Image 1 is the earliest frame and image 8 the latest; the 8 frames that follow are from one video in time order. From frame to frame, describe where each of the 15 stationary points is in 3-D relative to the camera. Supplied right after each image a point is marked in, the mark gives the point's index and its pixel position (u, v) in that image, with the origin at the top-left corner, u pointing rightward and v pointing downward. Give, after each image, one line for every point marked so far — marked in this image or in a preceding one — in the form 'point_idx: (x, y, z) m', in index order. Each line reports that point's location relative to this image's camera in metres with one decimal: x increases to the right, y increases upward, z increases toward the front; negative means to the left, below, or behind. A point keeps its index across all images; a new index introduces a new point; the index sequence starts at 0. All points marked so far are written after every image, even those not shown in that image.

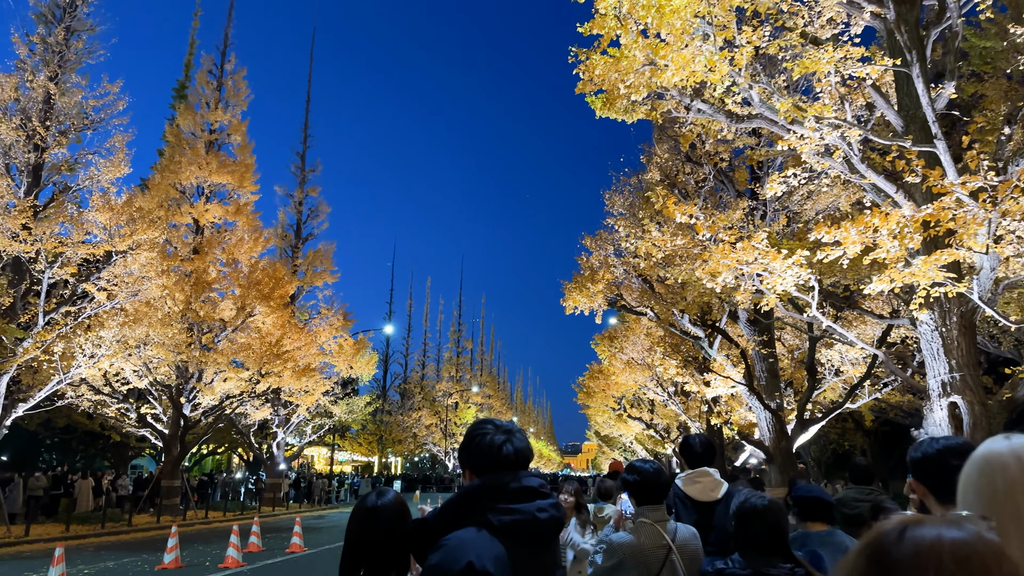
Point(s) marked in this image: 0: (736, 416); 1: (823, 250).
0: (+5.1, -2.9, +16.6) m
1: (+3.0, +0.4, +6.9) m
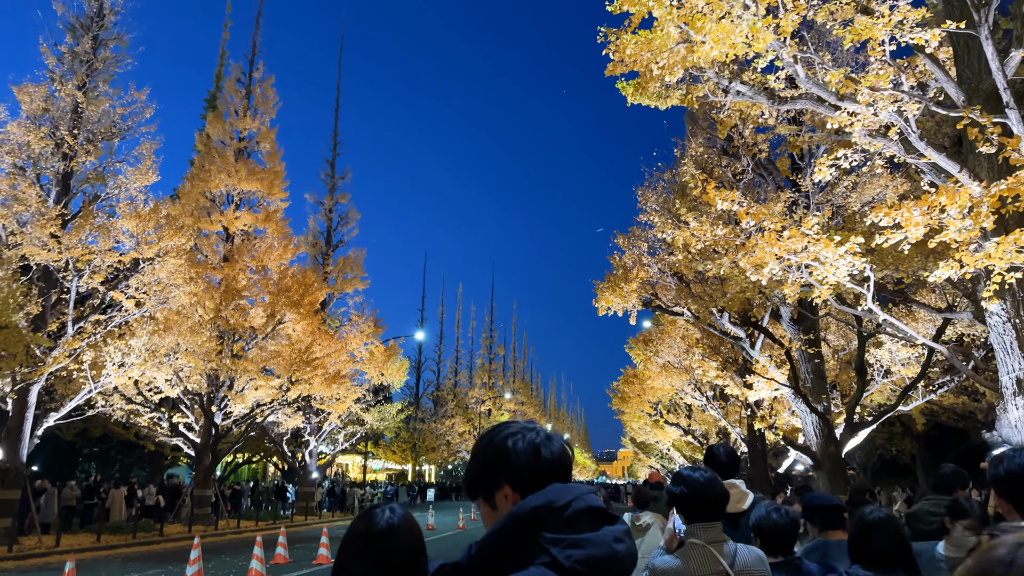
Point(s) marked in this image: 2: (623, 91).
0: (+5.9, -2.8, +15.9) m
1: (+3.2, +0.5, +6.3) m
2: (+1.4, +2.5, +9.1) m
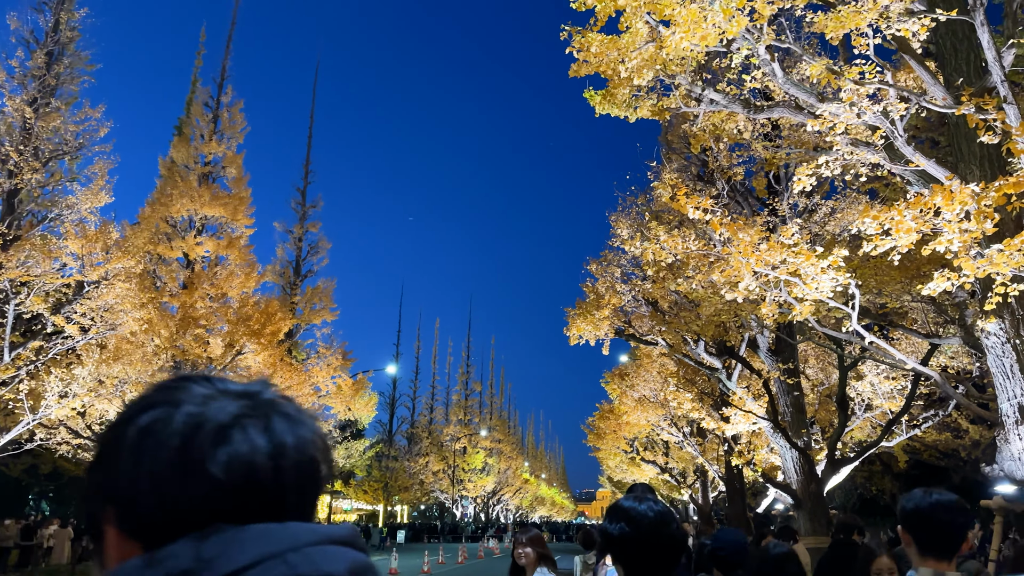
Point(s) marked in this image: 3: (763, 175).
0: (+5.1, -3.5, +15.1) m
1: (+2.8, +0.4, +5.7) m
2: (+0.9, +2.2, +8.6) m
3: (+3.9, +1.8, +11.2) m
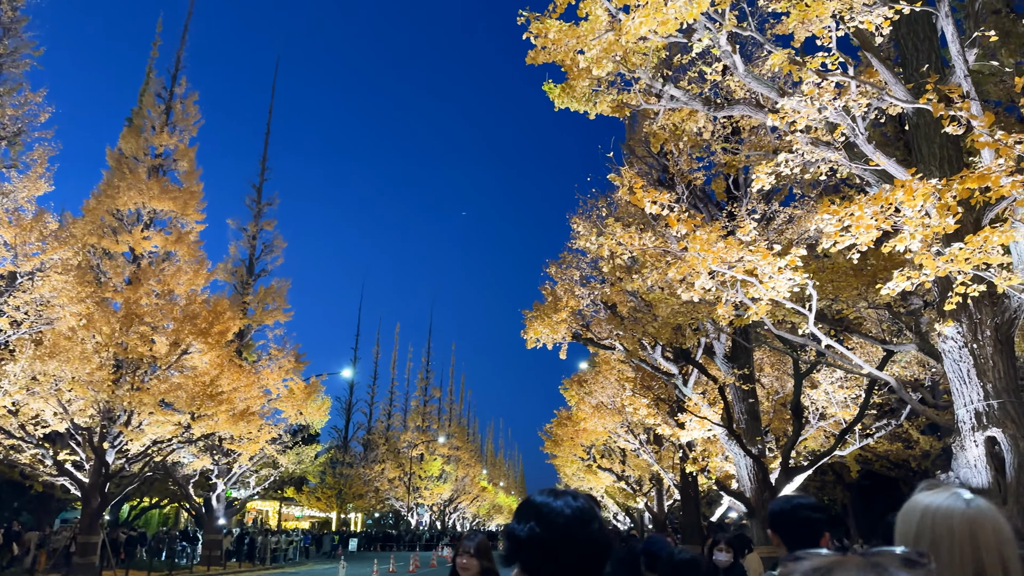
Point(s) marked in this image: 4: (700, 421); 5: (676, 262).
0: (+4.2, -3.6, +15.0) m
1: (+2.4, +0.4, +5.5) m
2: (+0.4, +2.2, +8.3) m
3: (+3.2, +1.7, +11.1) m
4: (+3.1, -2.2, +12.1) m
5: (+1.5, +0.3, +6.8) m
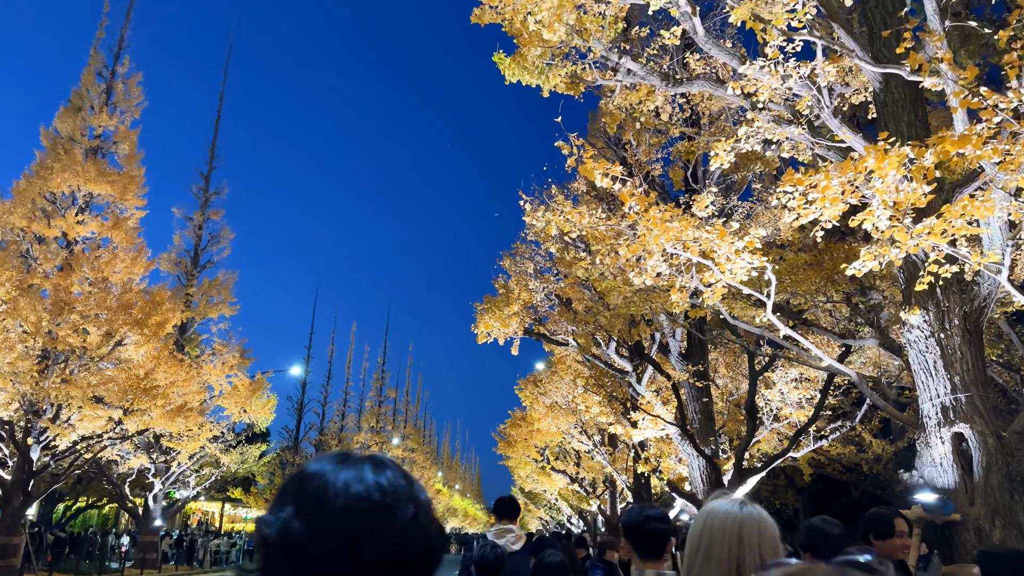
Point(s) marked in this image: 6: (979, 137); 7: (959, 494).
0: (+3.1, -3.5, +14.6) m
1: (+1.9, +0.5, +5.0) m
2: (-0.1, +2.4, +7.7) m
3: (+2.5, +1.8, +10.7) m
4: (+2.3, -2.1, +11.6) m
5: (+1.0, +0.4, +6.3) m
6: (+2.6, +0.8, +4.0) m
7: (+3.1, -1.4, +5.0) m
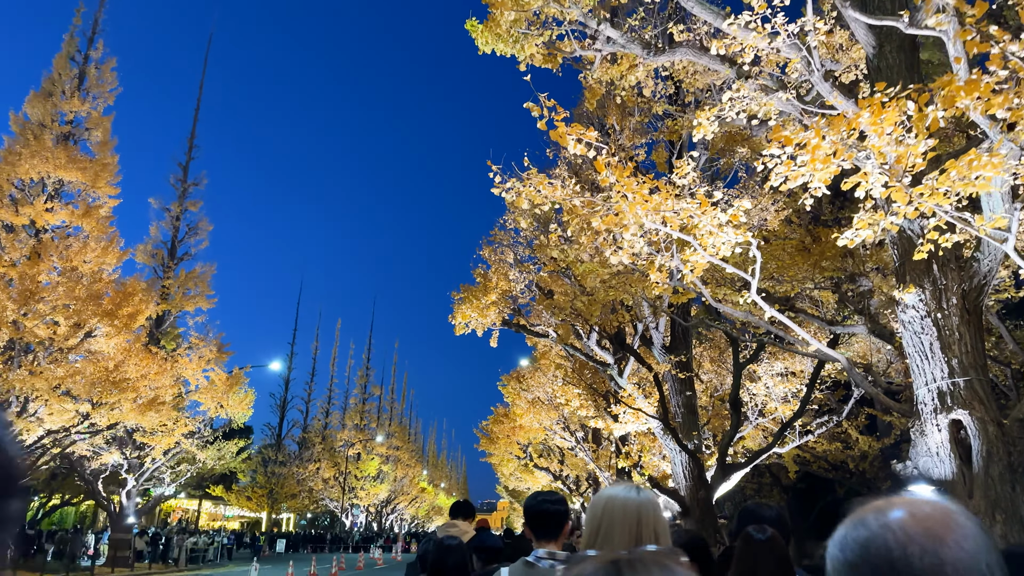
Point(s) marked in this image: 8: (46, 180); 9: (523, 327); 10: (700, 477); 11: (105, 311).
0: (+2.7, -3.4, +14.2) m
1: (+1.7, +0.7, +4.6) m
2: (-0.4, +2.6, +7.3) m
3: (+2.2, +2.0, +10.3) m
4: (+1.9, -1.9, +11.2) m
5: (+0.7, +0.6, +5.9) m
6: (+2.4, +1.0, +3.6) m
7: (+2.8, -1.3, +4.6) m
8: (-12.8, +2.9, +19.8) m
9: (+0.2, -0.7, +12.7) m
10: (+2.8, -2.8, +10.9) m
11: (-10.6, -0.6, +18.8) m
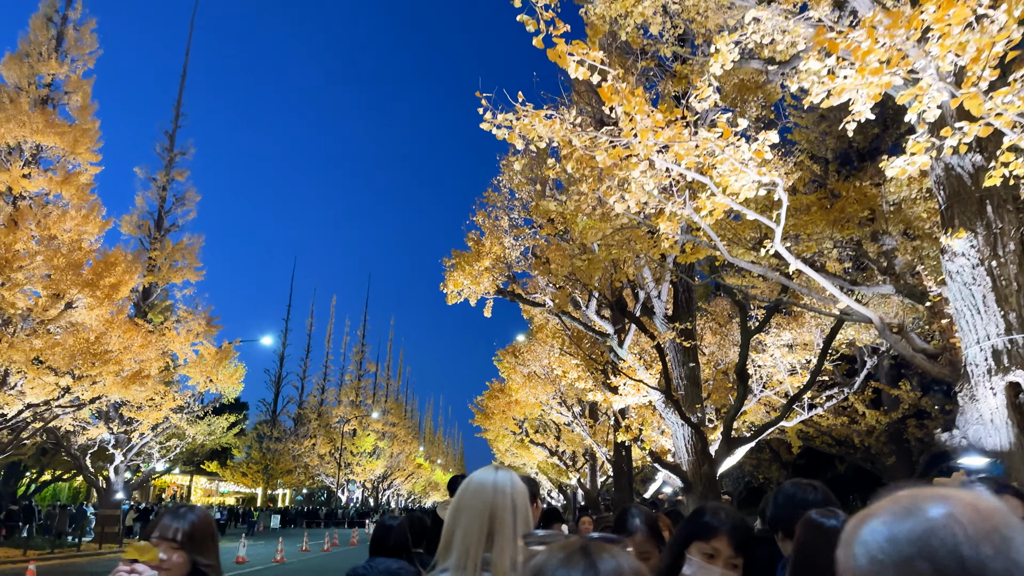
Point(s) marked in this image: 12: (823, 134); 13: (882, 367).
0: (+2.6, -2.8, +13.7) m
1: (+1.7, +1.0, +3.9) m
2: (-0.5, +3.0, +6.5) m
3: (+2.1, +2.5, +9.6) m
4: (+1.8, -1.4, +10.6) m
5: (+0.7, +1.0, +5.2) m
6: (+2.3, +1.3, +2.9) m
7: (+2.8, -0.9, +4.0) m
8: (-12.9, +3.7, +19.0) m
9: (+0.1, -0.1, +12.1) m
10: (+2.7, -2.3, +10.3) m
11: (-10.7, +0.2, +18.1) m
12: (+5.7, +2.8, +13.3) m
13: (+9.1, -2.0, +17.9) m
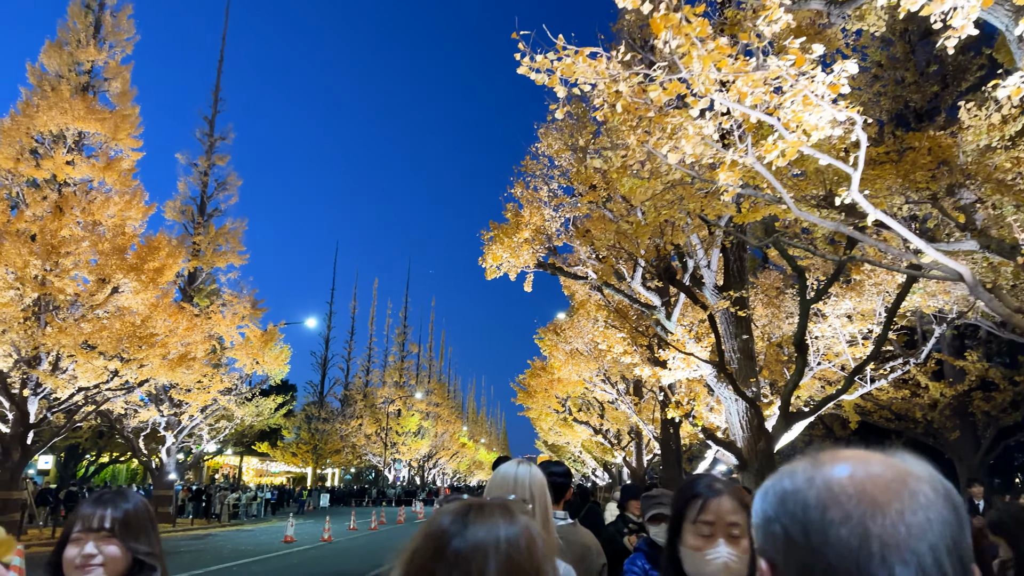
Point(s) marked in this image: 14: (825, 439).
0: (+3.4, -2.2, +13.2) m
1: (+1.8, +1.2, +3.4) m
2: (-0.2, +3.3, +6.1) m
3: (+2.6, +2.9, +9.0) m
4: (+2.4, -1.0, +10.1) m
5: (+1.0, +1.2, +4.7) m
6: (+2.5, +1.5, +2.3) m
7: (+3.0, -0.7, +3.5) m
8: (-11.9, +4.1, +19.2) m
9: (+0.8, +0.3, +11.7) m
10: (+3.4, -1.9, +9.8) m
11: (-9.7, +0.6, +18.2) m
12: (+6.3, +3.4, +12.5) m
13: (+10.2, -1.2, +17.0) m
14: (+8.7, -4.1, +19.9) m
